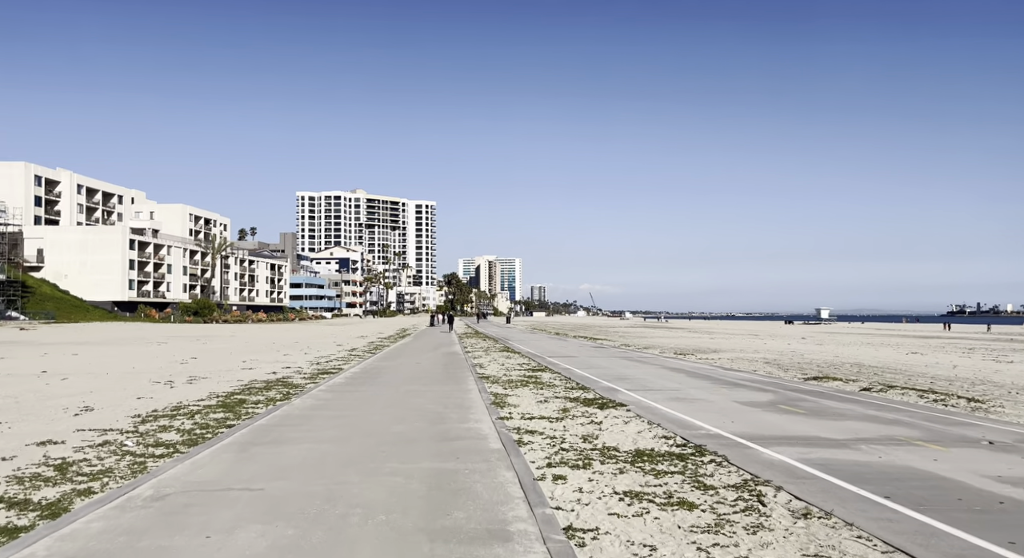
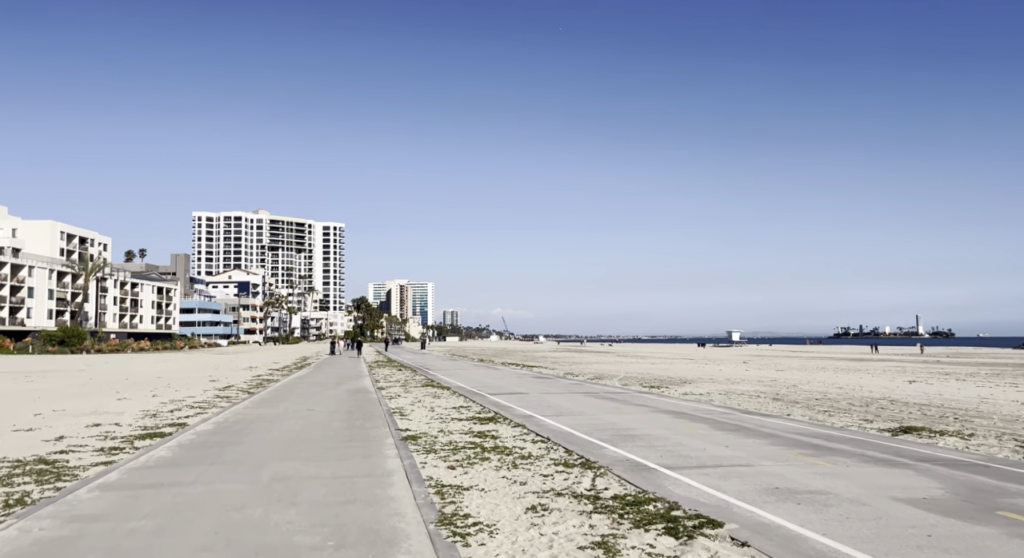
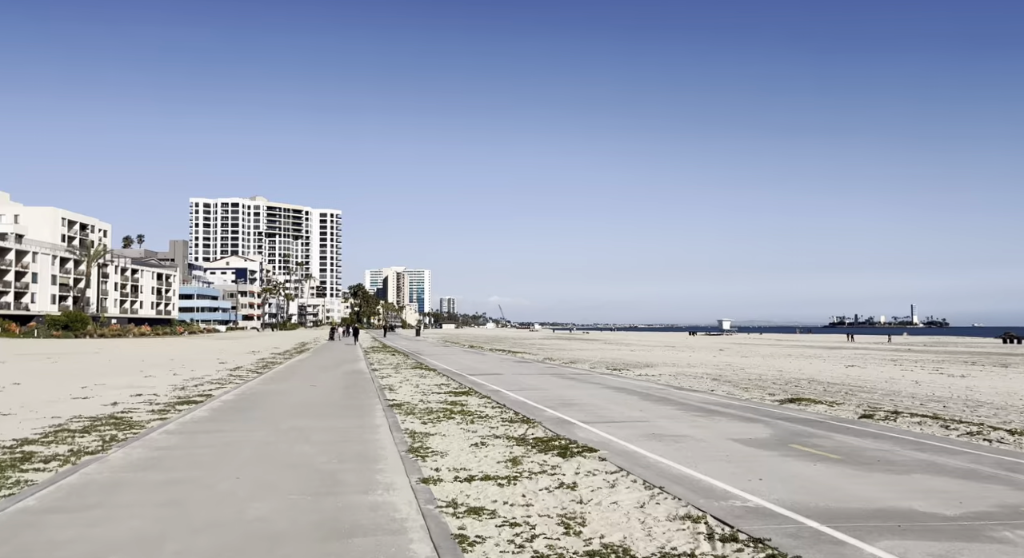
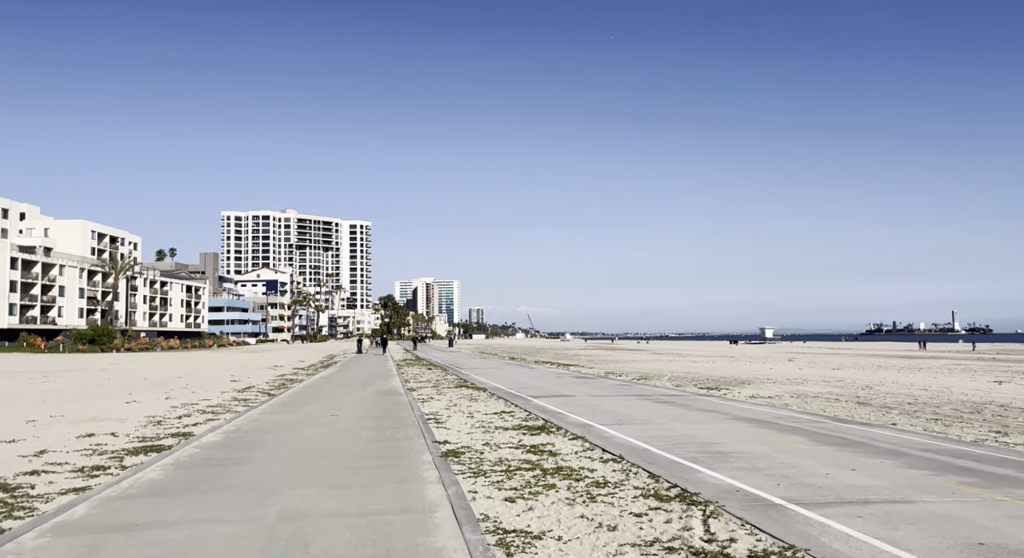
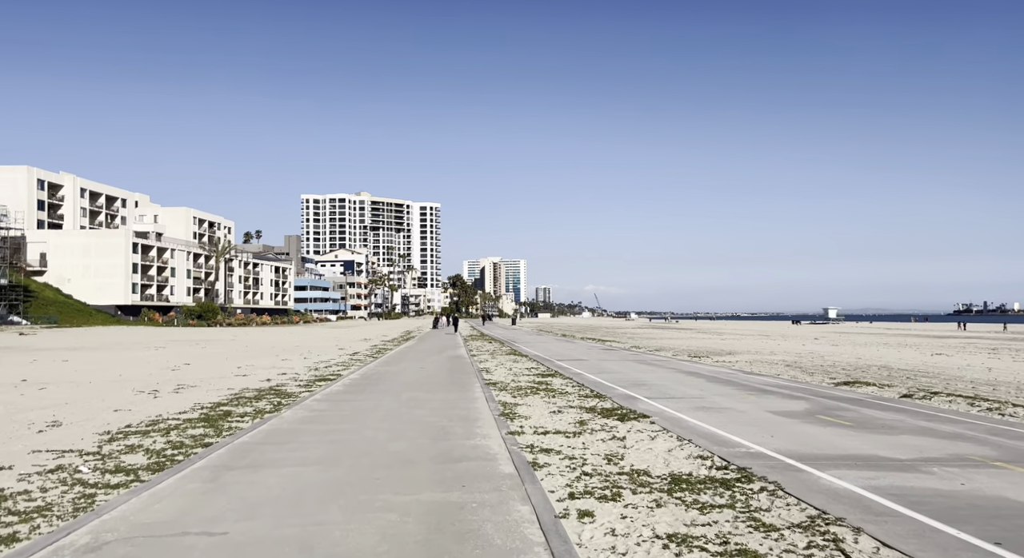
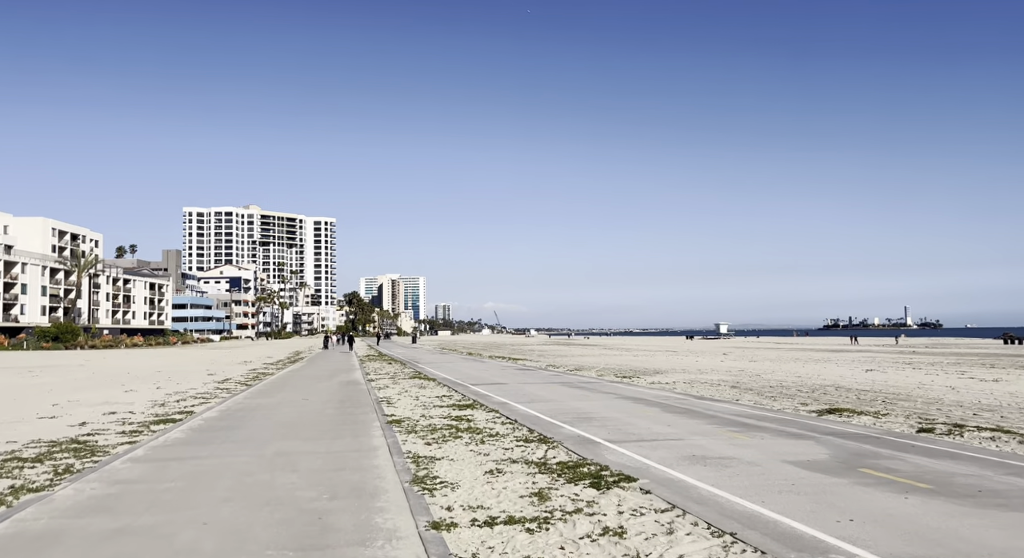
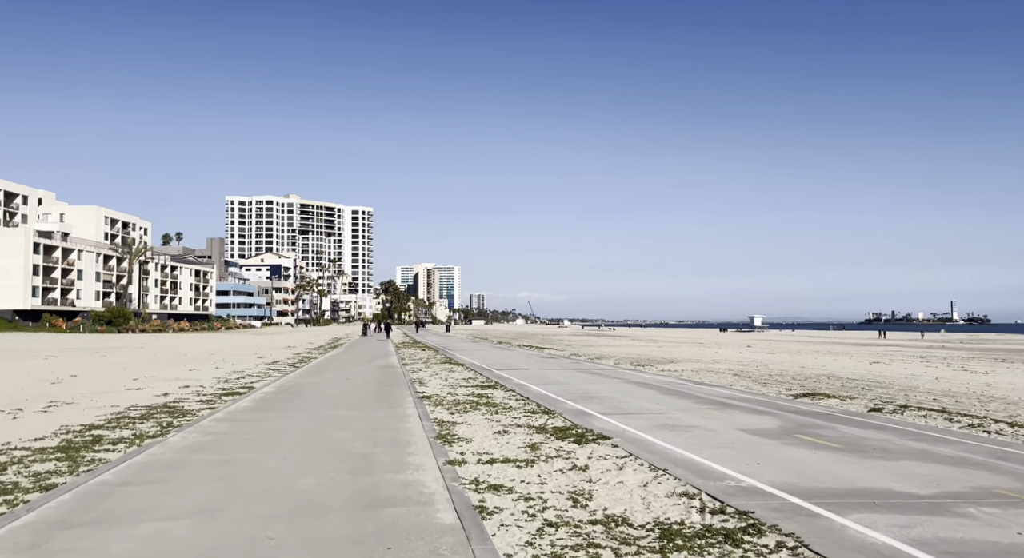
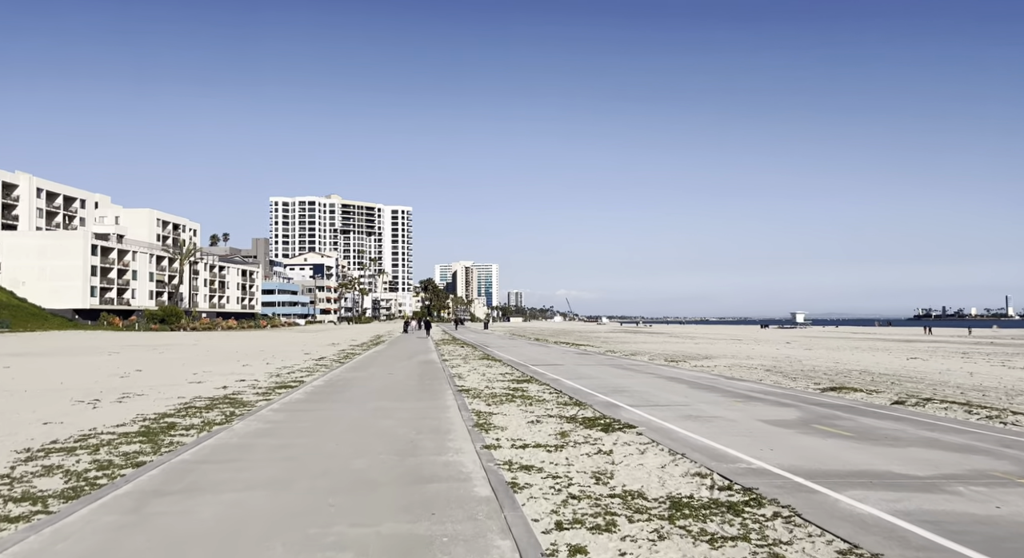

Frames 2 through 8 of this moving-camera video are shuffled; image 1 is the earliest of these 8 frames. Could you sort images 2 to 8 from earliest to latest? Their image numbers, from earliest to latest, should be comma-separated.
5, 8, 7, 3, 6, 2, 4
